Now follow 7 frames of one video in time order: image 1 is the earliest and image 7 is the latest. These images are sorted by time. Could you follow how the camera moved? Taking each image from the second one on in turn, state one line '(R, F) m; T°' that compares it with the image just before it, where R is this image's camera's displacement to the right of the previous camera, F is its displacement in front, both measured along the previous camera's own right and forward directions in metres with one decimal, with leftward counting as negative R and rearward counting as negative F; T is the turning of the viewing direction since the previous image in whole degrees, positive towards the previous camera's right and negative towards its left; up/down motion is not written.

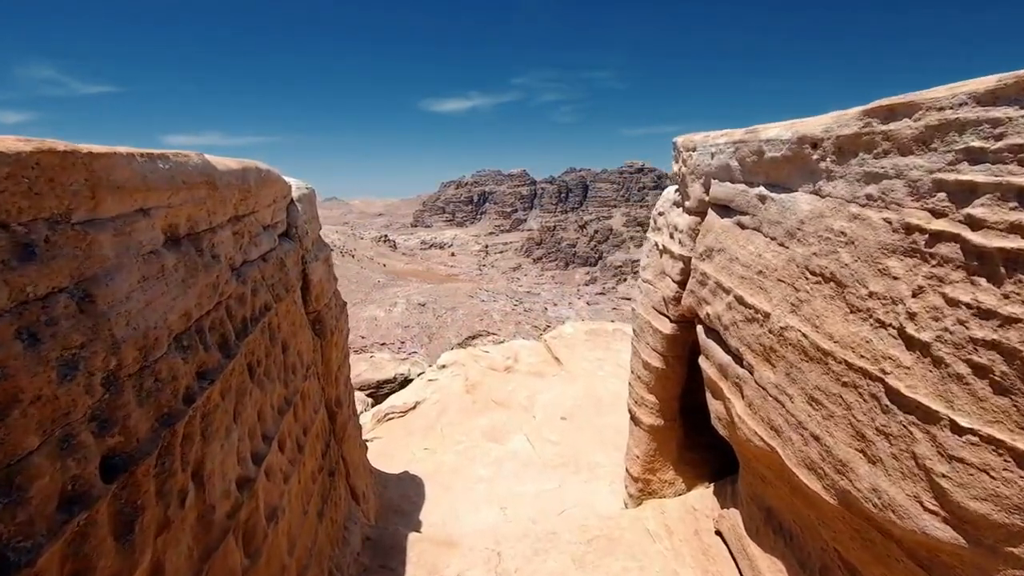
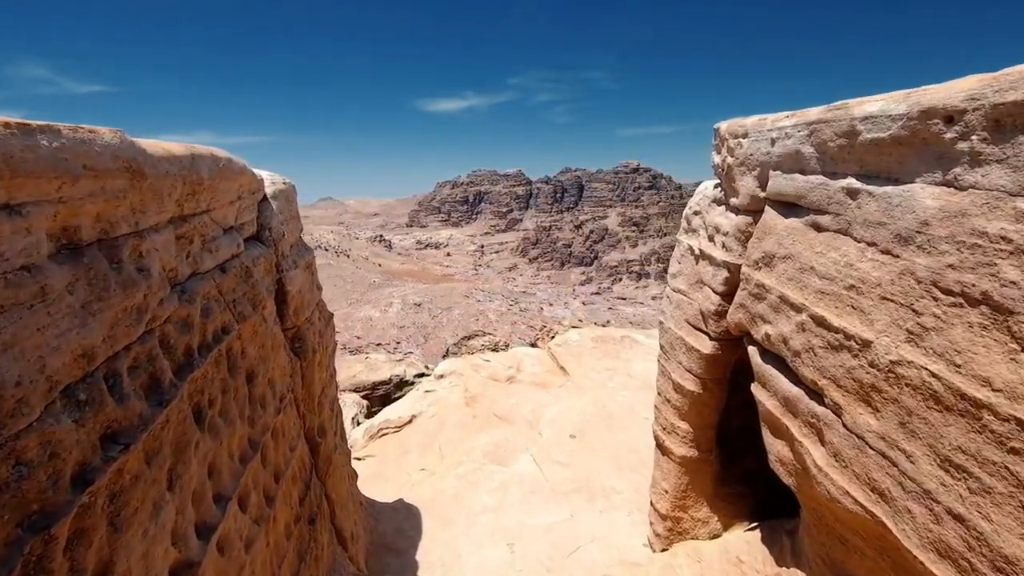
(-0.1, +0.6) m; 0°
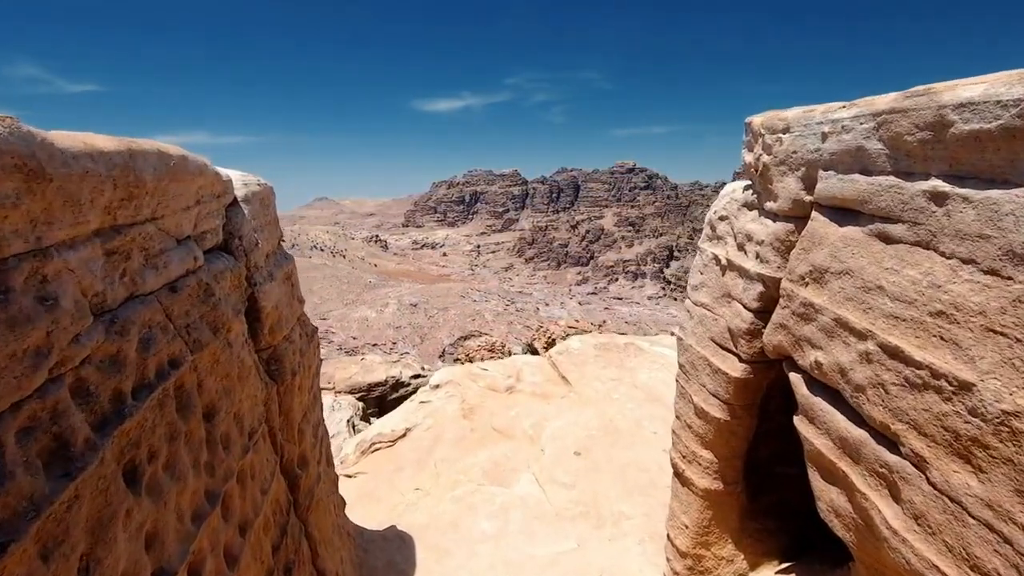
(0.0, +0.4) m; 0°
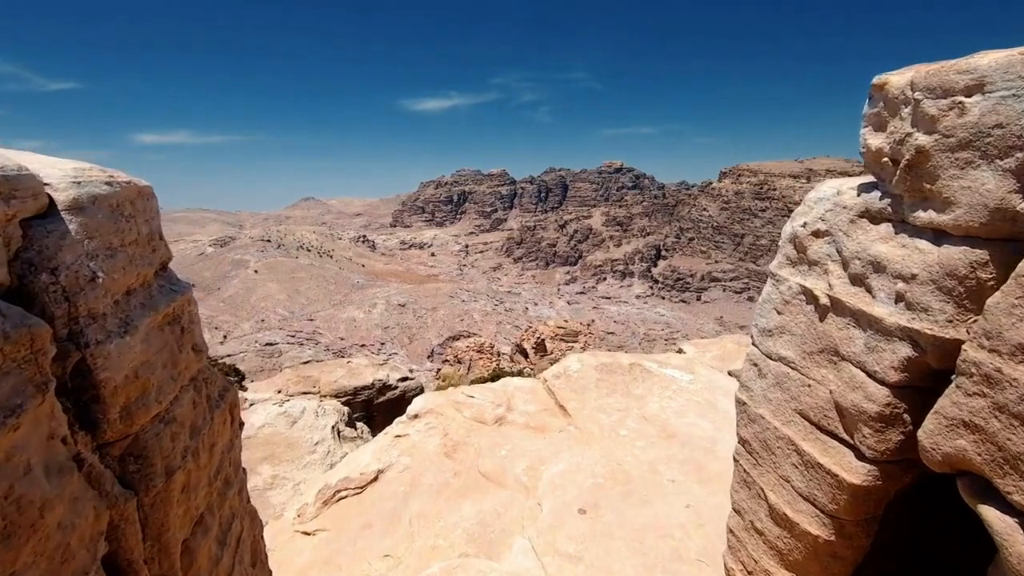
(0.0, +1.2) m; +1°
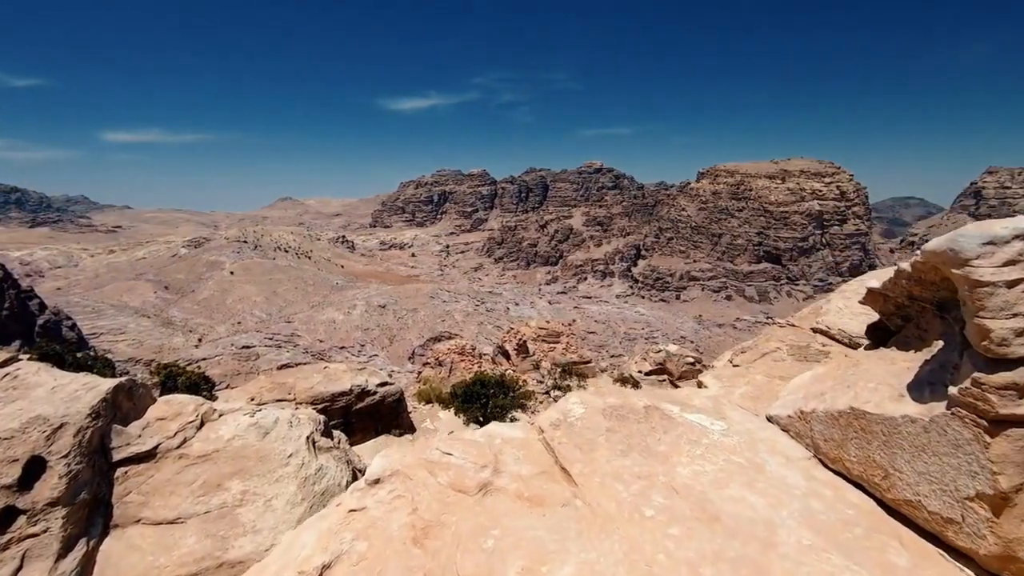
(-0.1, +1.6) m; +2°
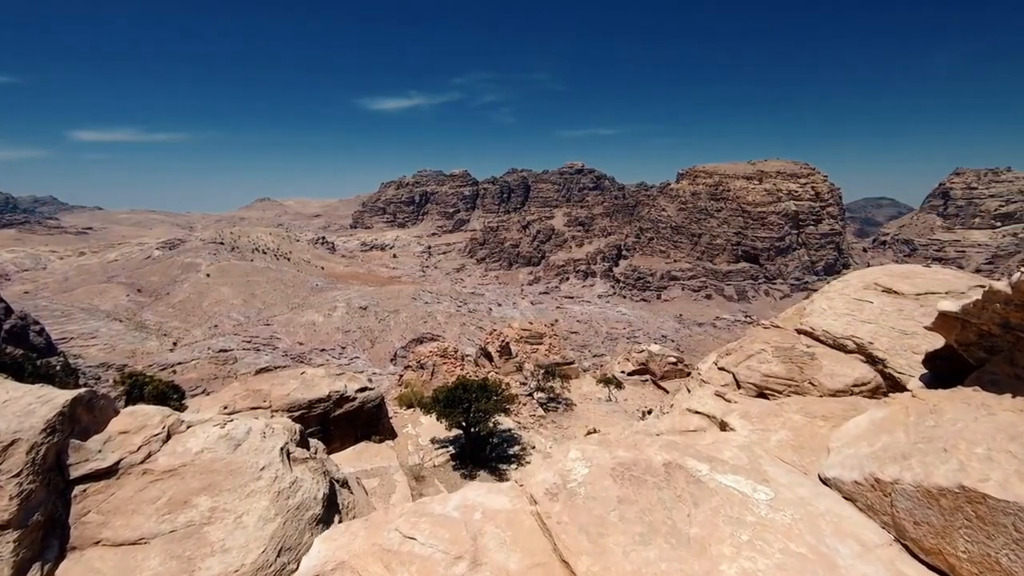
(0.0, +1.5) m; +2°
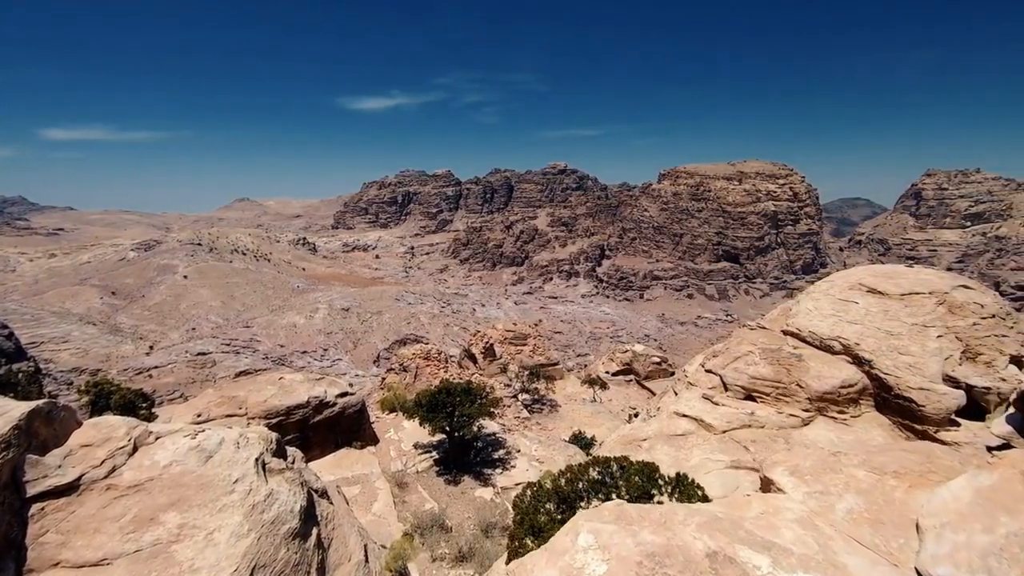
(0.0, +1.4) m; +2°
